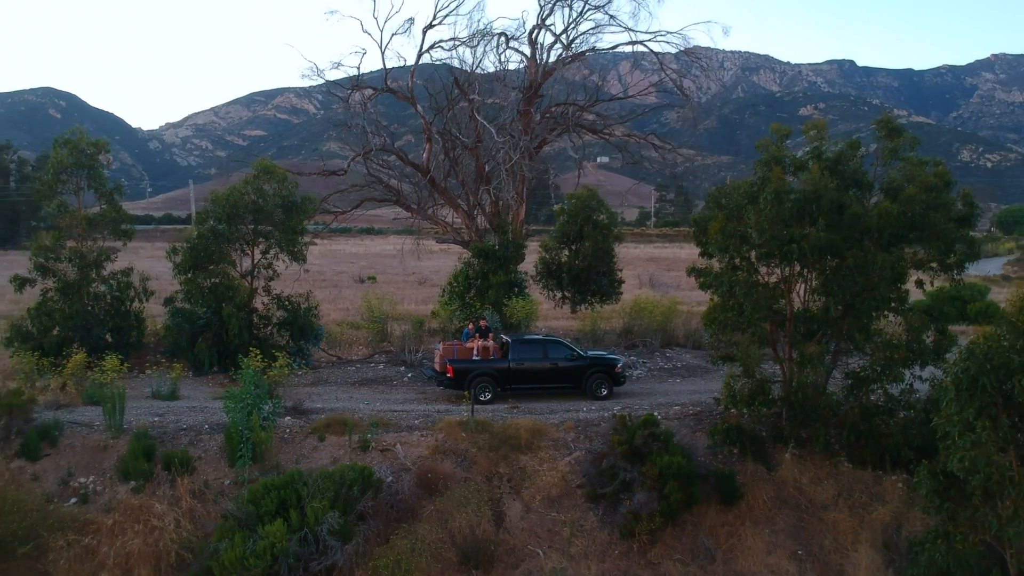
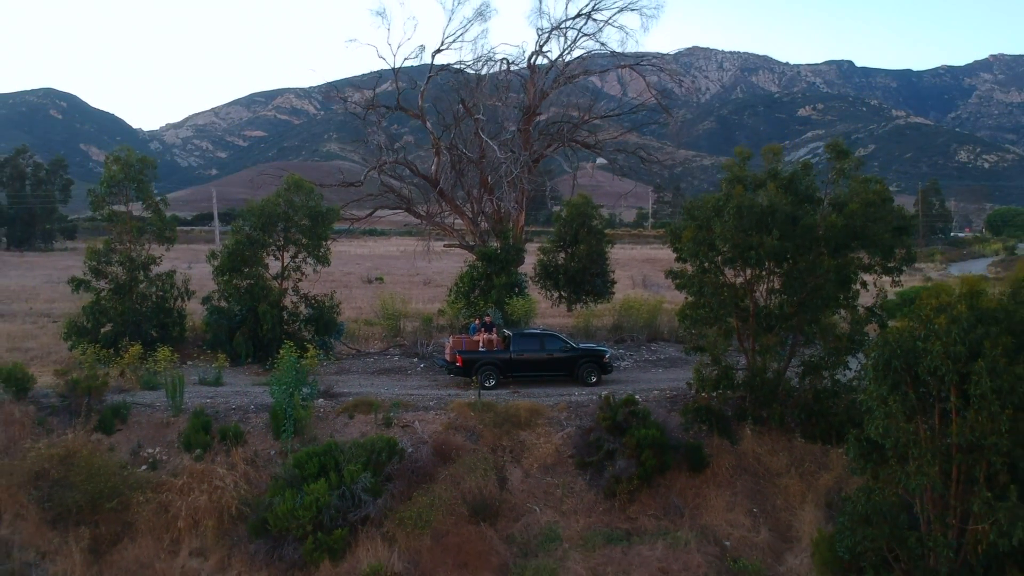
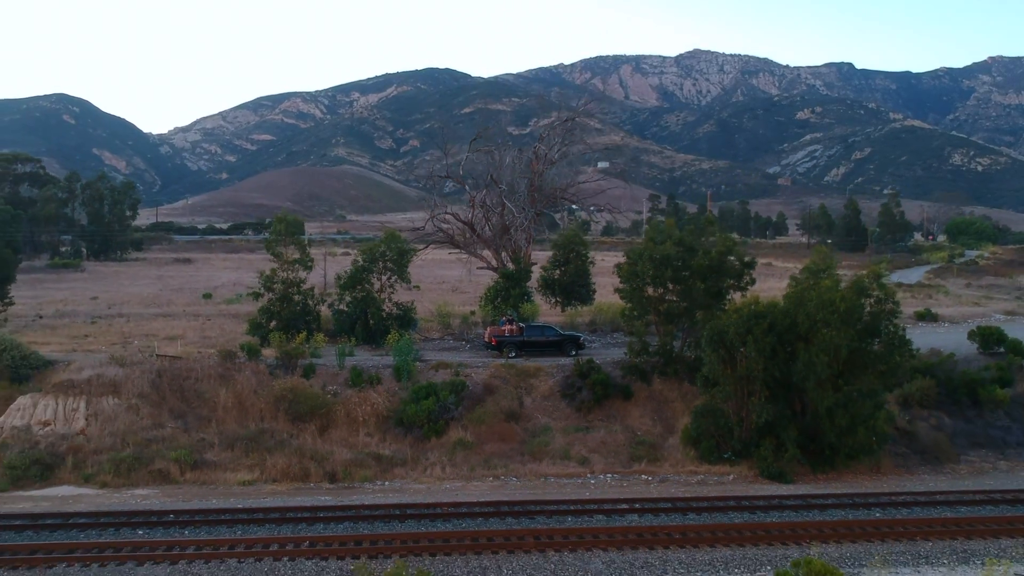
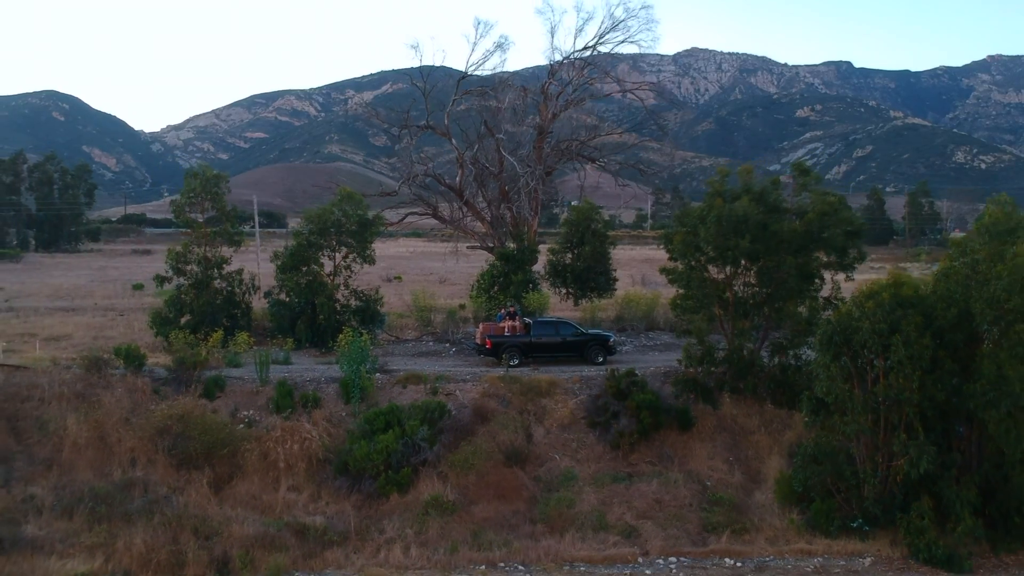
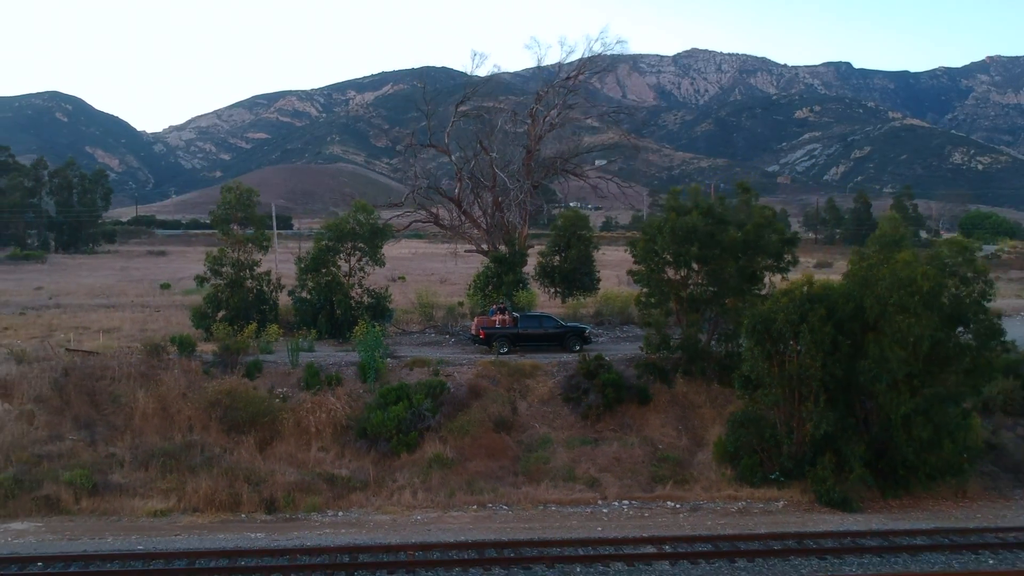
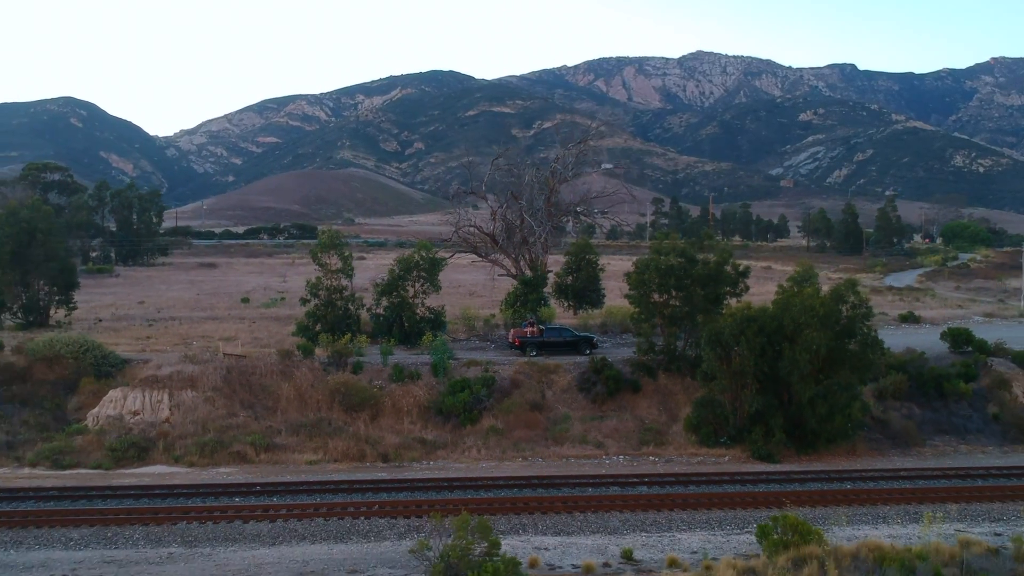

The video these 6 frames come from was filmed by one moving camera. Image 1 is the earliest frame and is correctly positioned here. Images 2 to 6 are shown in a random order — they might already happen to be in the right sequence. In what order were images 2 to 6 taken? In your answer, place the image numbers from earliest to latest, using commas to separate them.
2, 4, 5, 3, 6
